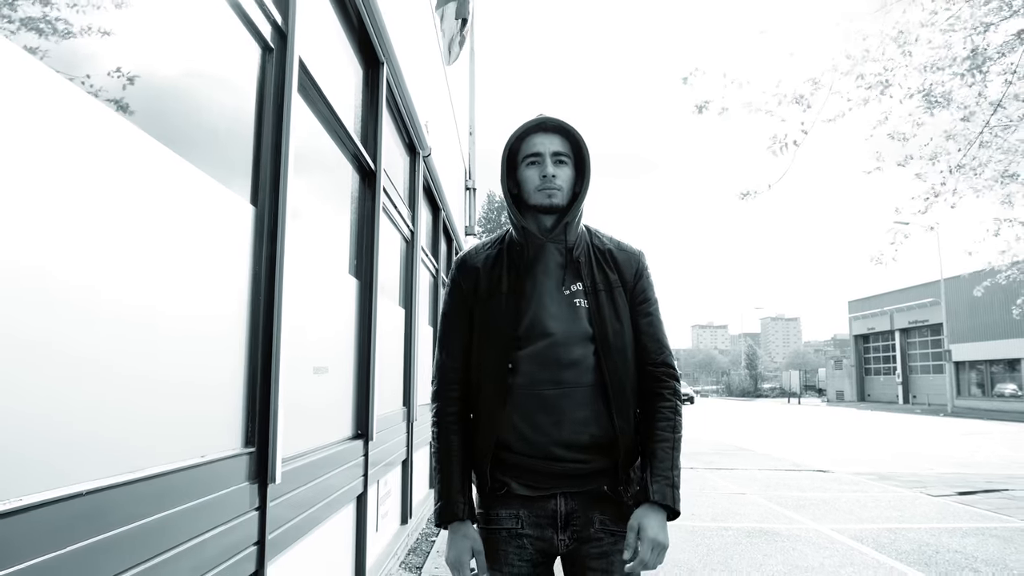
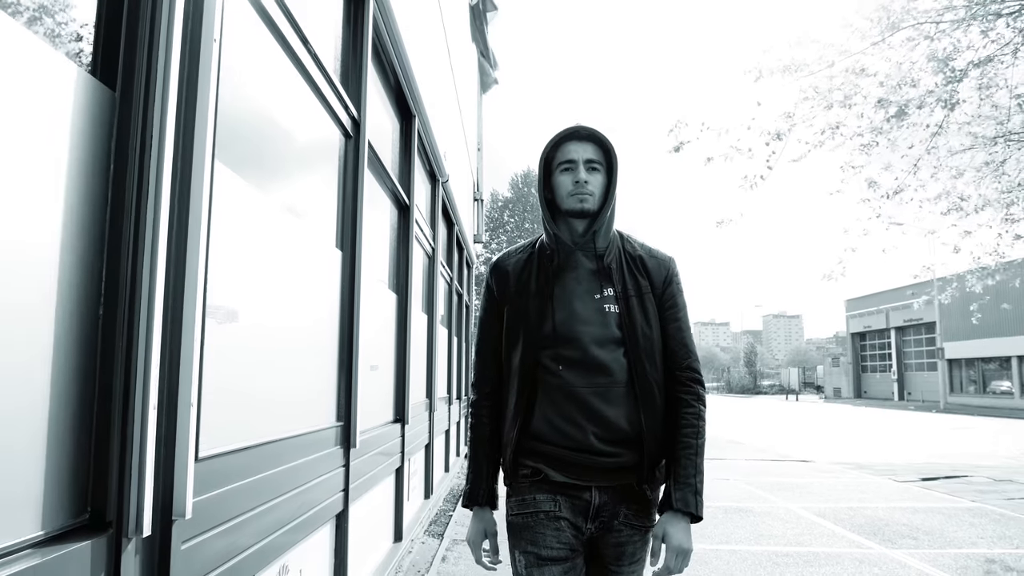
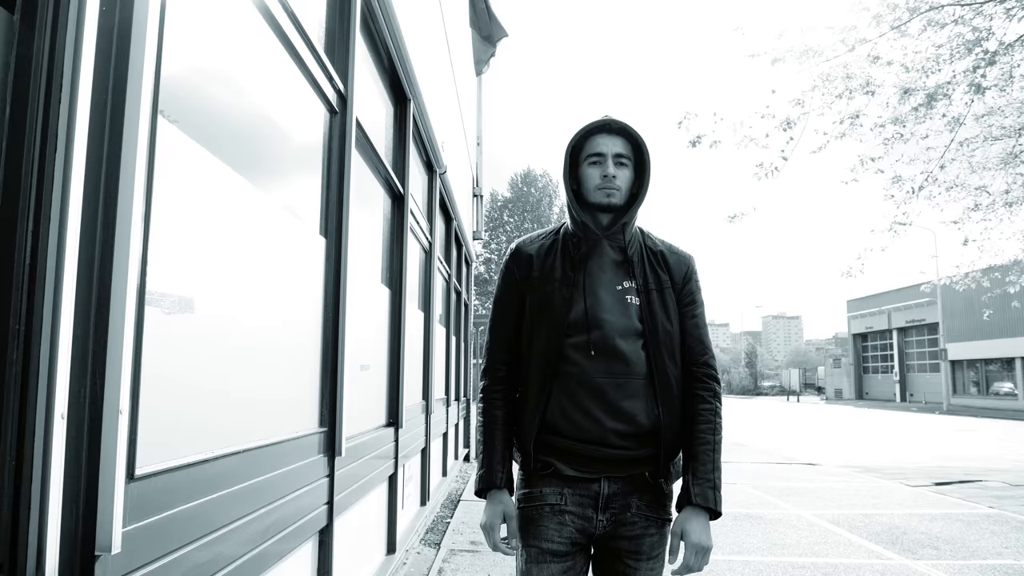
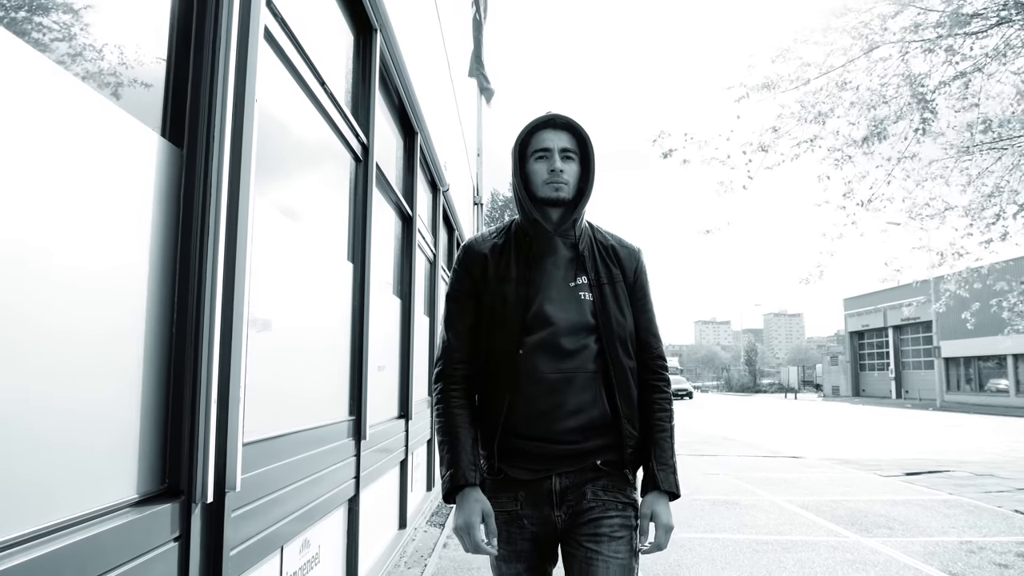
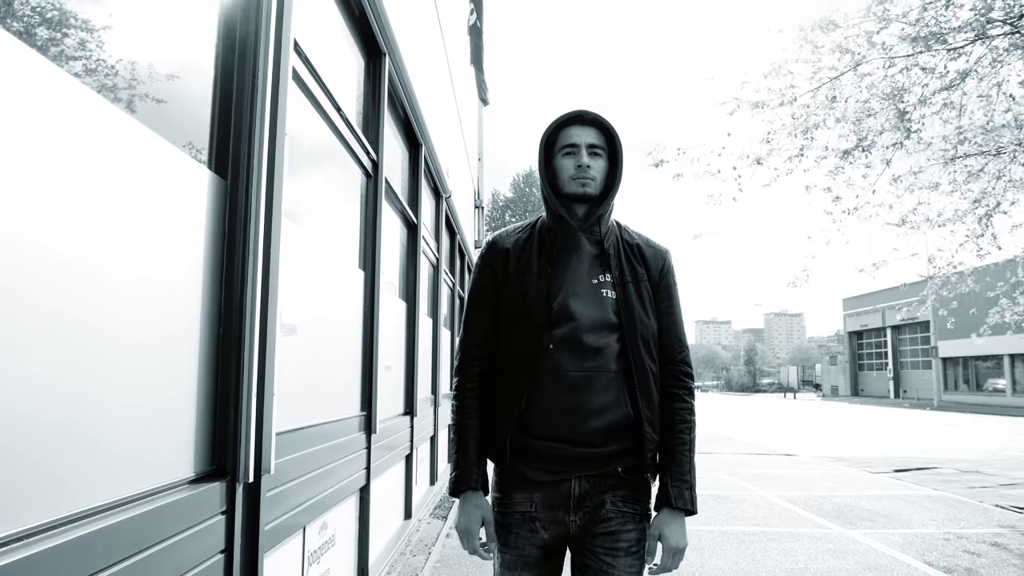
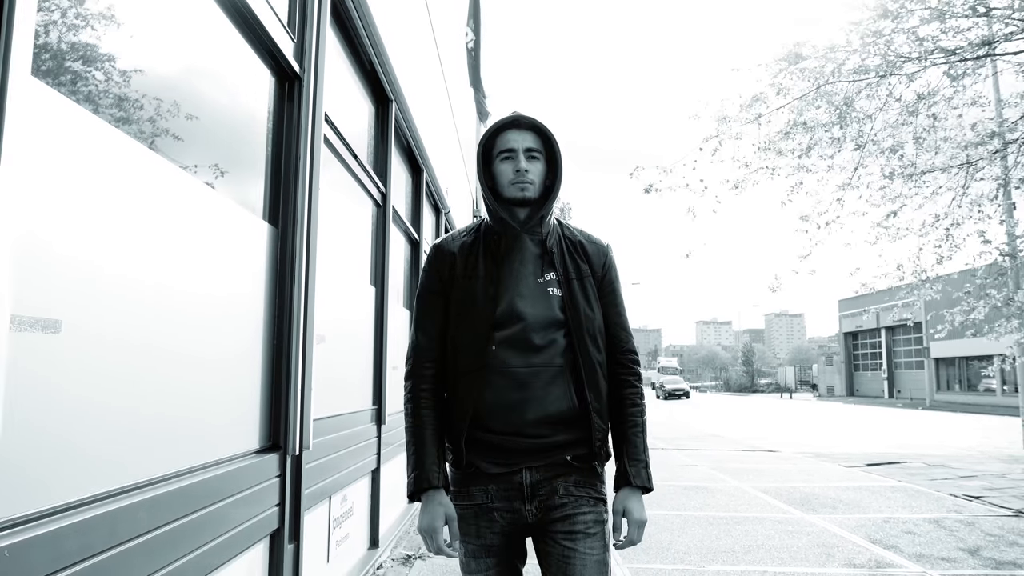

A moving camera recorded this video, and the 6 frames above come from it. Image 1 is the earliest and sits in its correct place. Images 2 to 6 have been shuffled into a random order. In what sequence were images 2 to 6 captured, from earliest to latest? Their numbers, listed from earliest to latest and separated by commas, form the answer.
3, 2, 4, 5, 6
